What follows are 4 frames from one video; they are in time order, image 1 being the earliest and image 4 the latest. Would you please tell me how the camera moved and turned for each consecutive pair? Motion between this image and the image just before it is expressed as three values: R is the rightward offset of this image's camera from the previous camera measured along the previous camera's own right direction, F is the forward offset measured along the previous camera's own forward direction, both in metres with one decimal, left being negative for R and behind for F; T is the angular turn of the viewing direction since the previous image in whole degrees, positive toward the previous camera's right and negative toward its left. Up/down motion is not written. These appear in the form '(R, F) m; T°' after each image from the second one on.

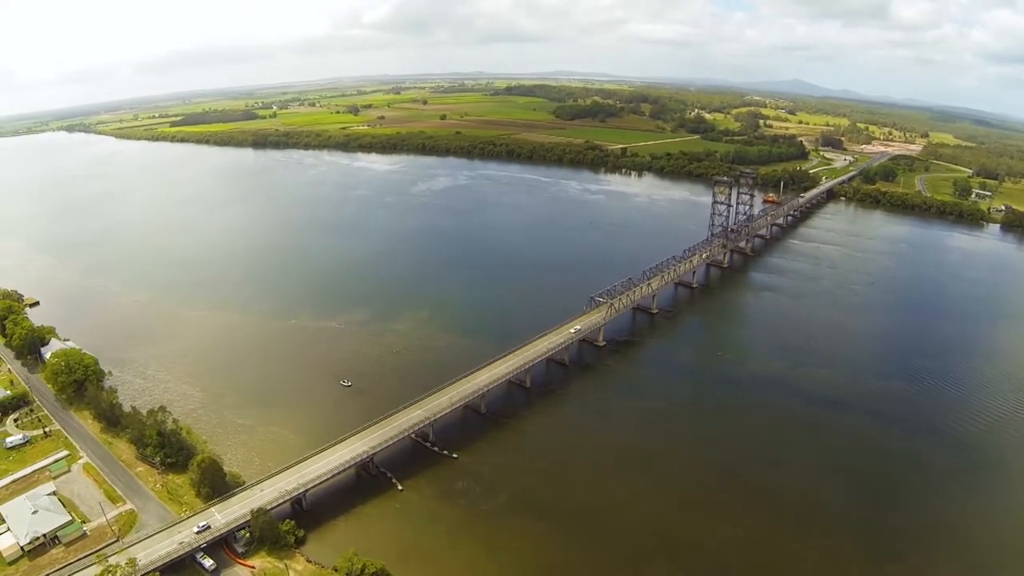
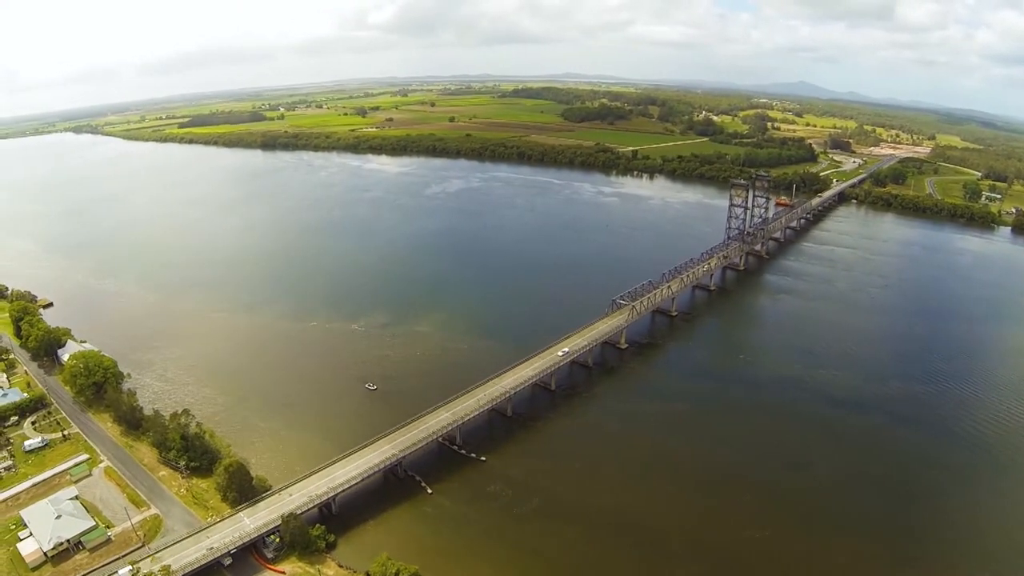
(+0.8, -1.3) m; 0°
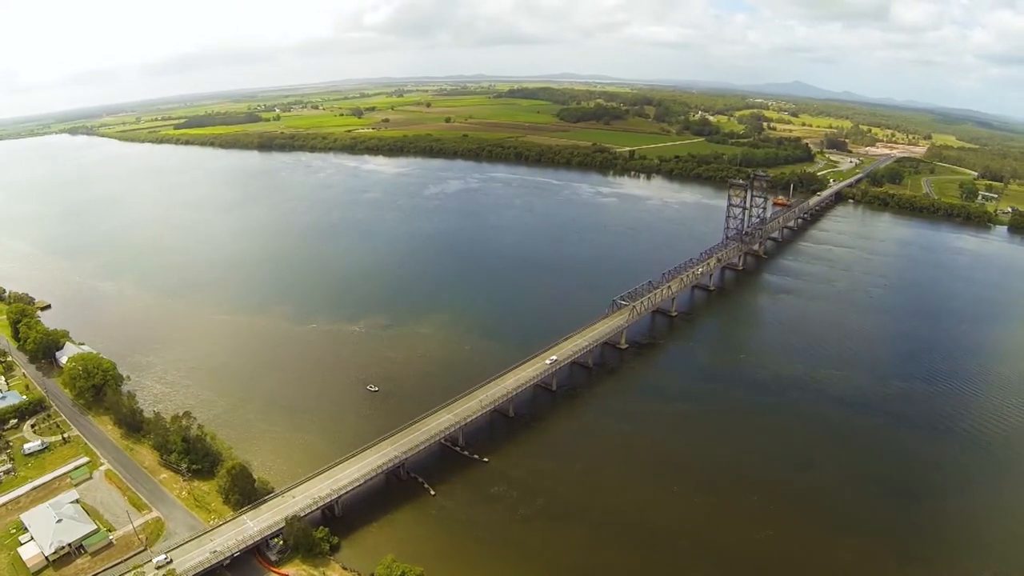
(-0.4, -0.5) m; 0°
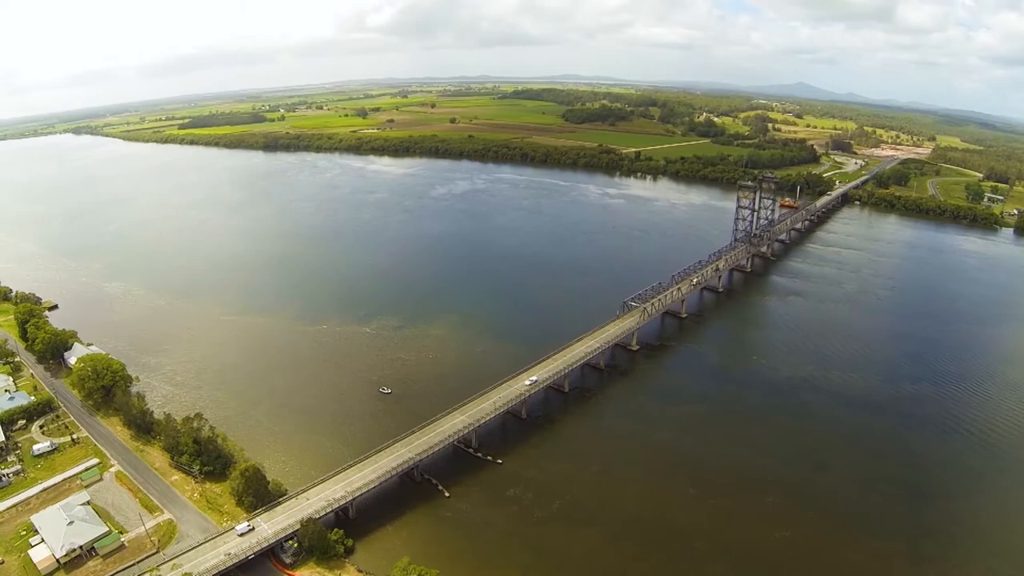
(+0.6, -0.2) m; 0°
